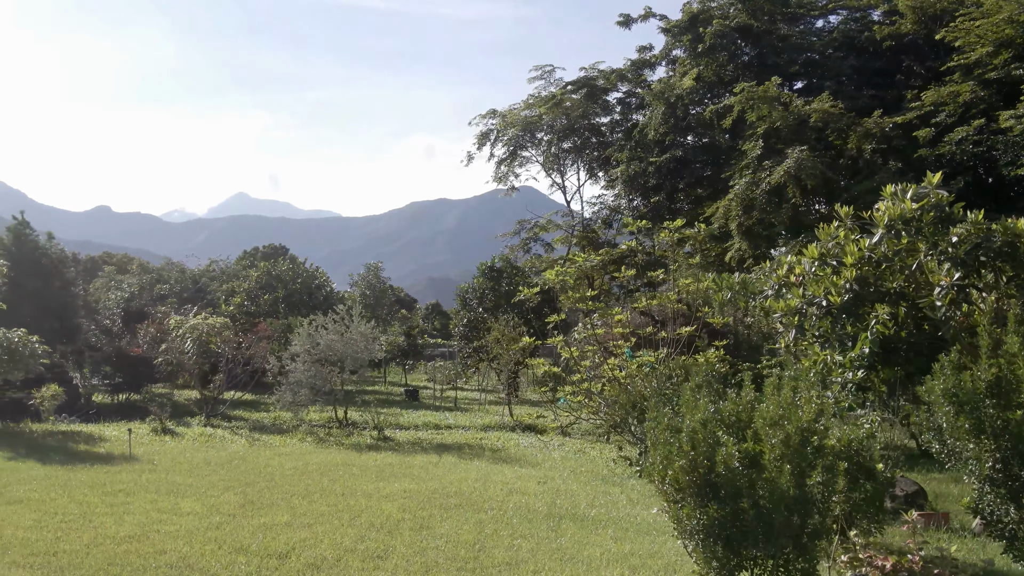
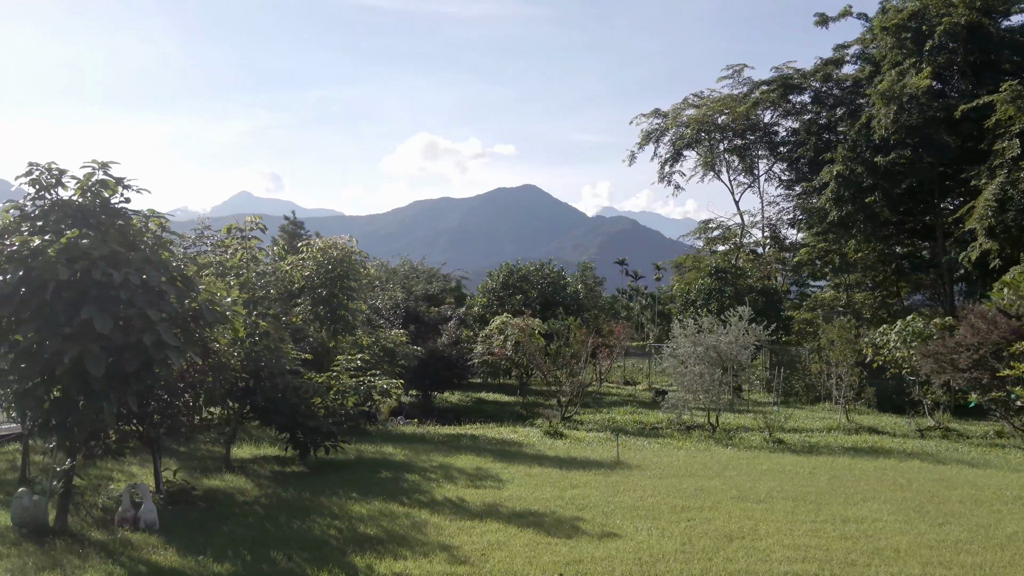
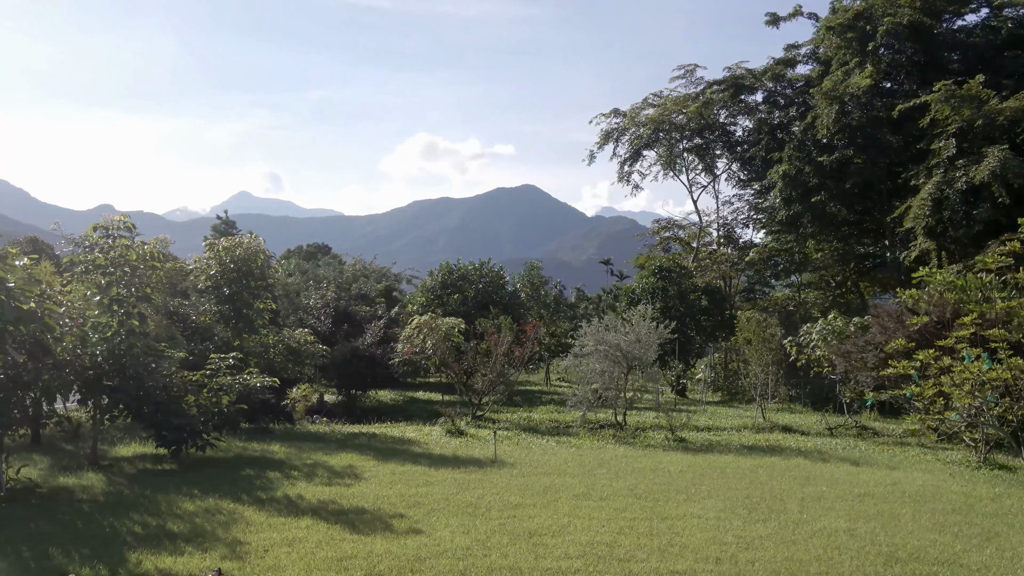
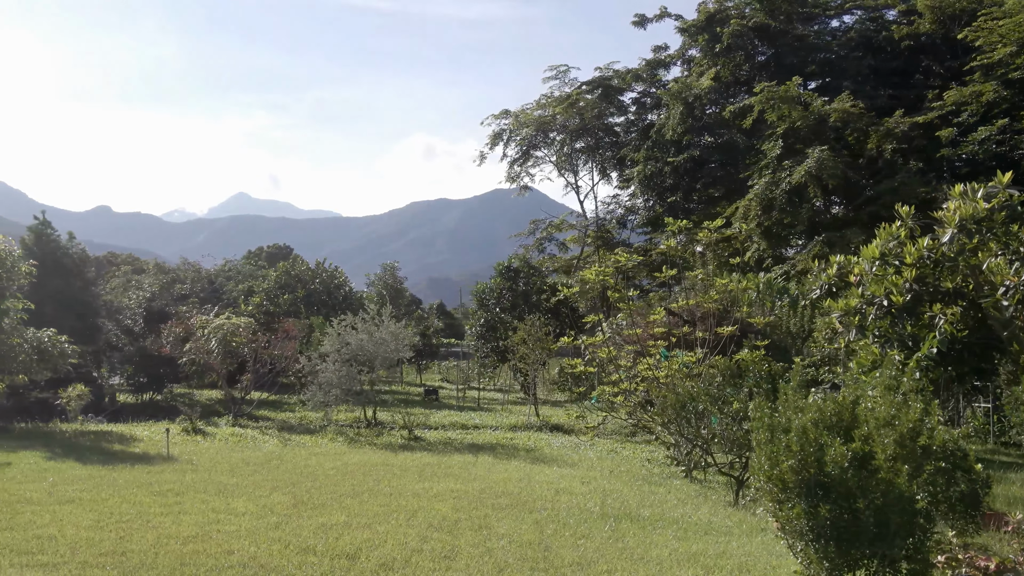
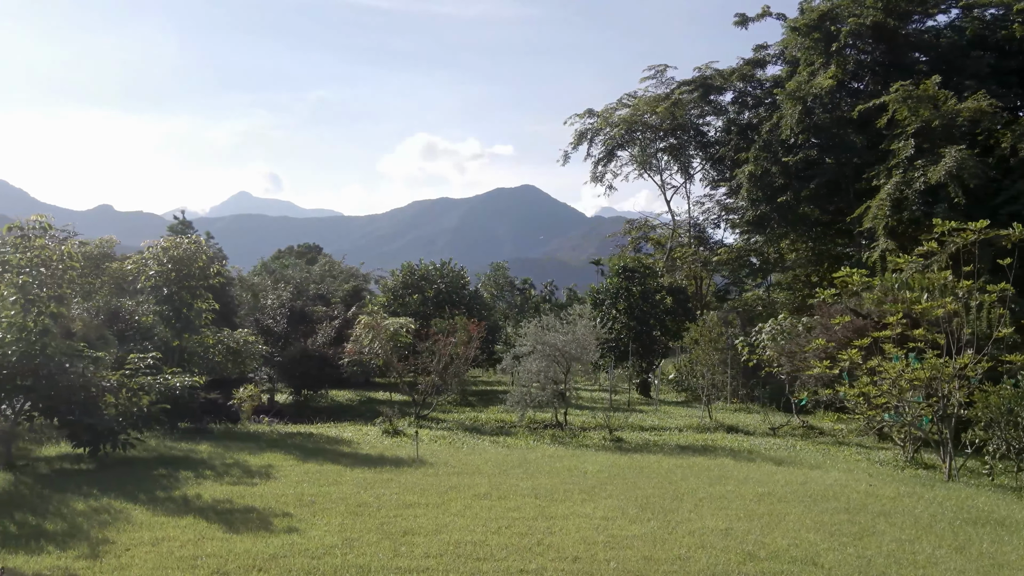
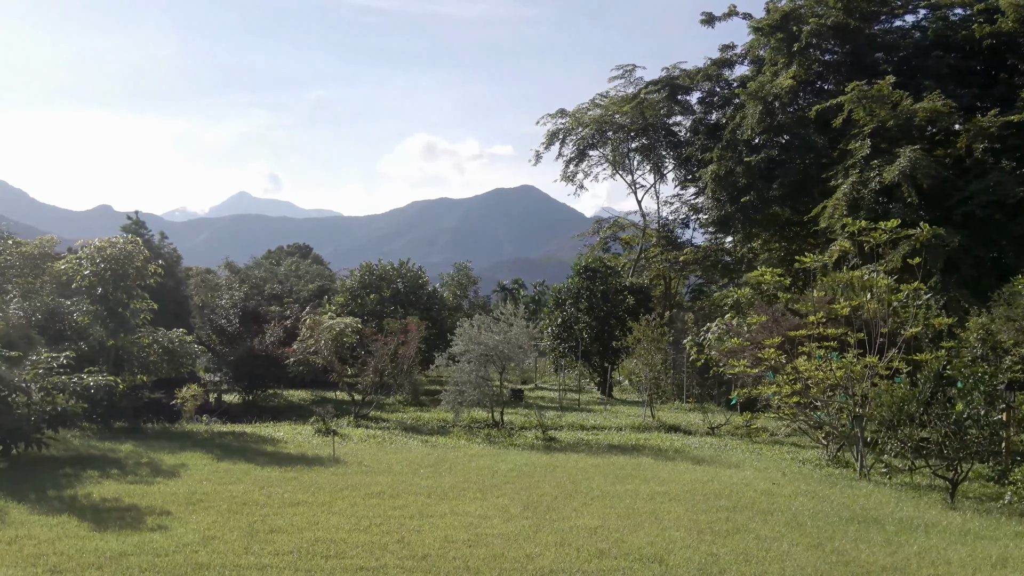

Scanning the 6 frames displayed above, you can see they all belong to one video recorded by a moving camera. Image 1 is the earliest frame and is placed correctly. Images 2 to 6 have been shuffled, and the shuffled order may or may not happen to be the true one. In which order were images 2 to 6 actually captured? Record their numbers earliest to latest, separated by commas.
4, 6, 5, 3, 2
